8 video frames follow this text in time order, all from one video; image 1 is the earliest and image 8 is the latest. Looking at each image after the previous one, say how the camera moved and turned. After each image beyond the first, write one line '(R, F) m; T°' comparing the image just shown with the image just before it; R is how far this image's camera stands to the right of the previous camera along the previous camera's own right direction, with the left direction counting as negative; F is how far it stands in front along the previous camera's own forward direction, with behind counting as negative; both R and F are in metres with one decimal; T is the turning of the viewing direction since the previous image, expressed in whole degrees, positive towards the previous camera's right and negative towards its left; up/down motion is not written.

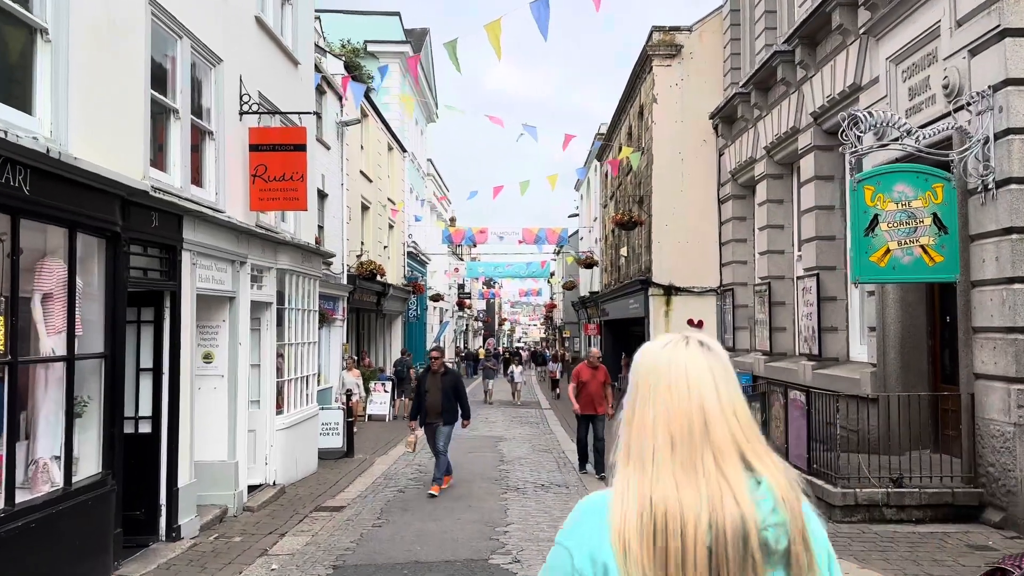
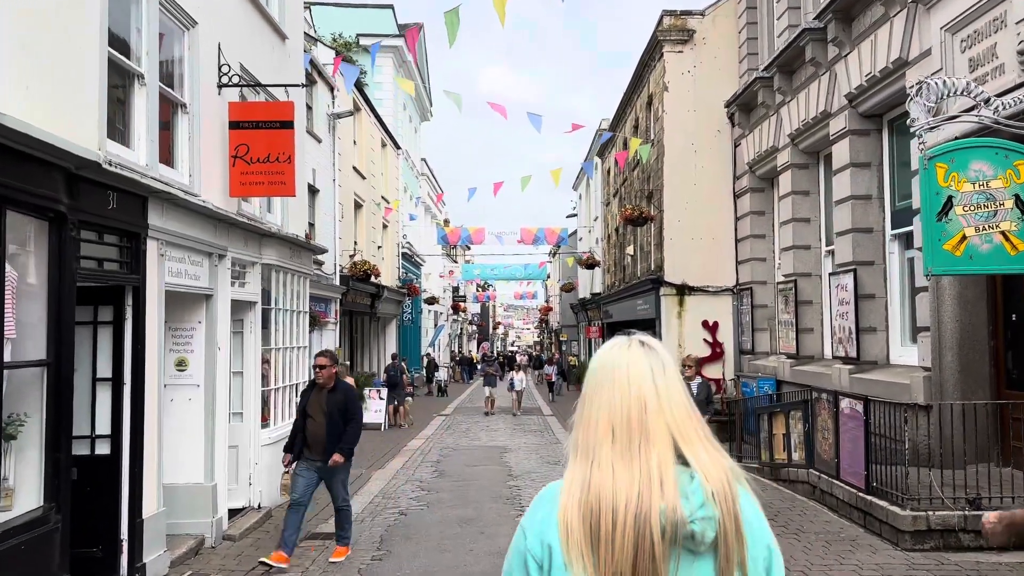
(-0.2, +1.0) m; +1°
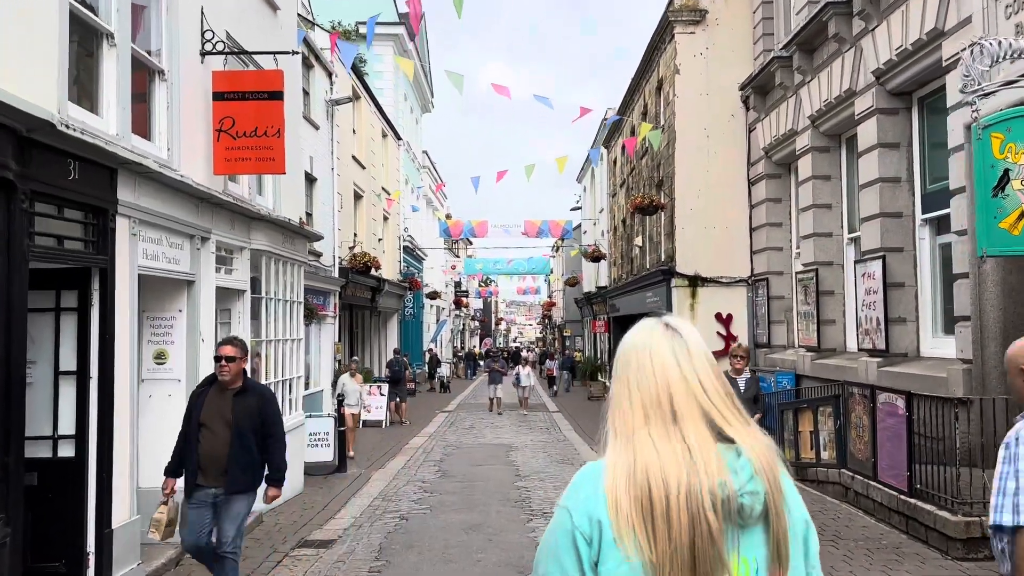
(-0.1, +0.6) m; 0°
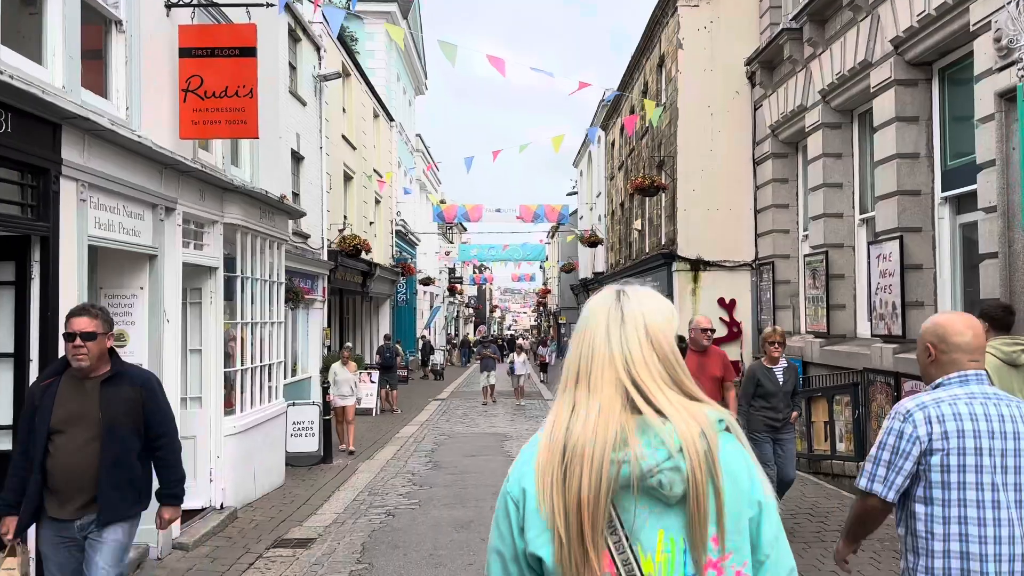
(0.0, +0.6) m; 0°
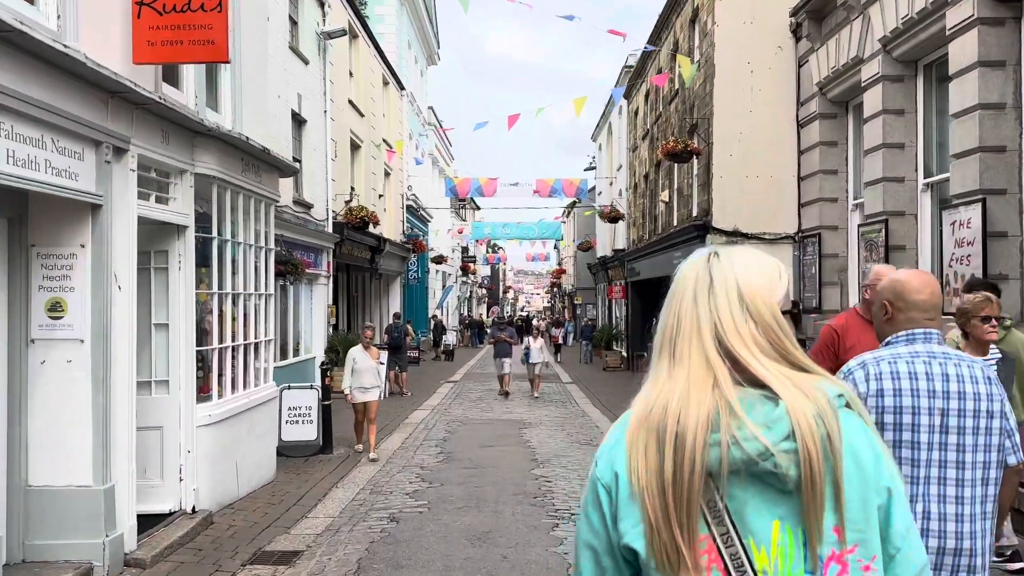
(-0.1, +1.2) m; -1°
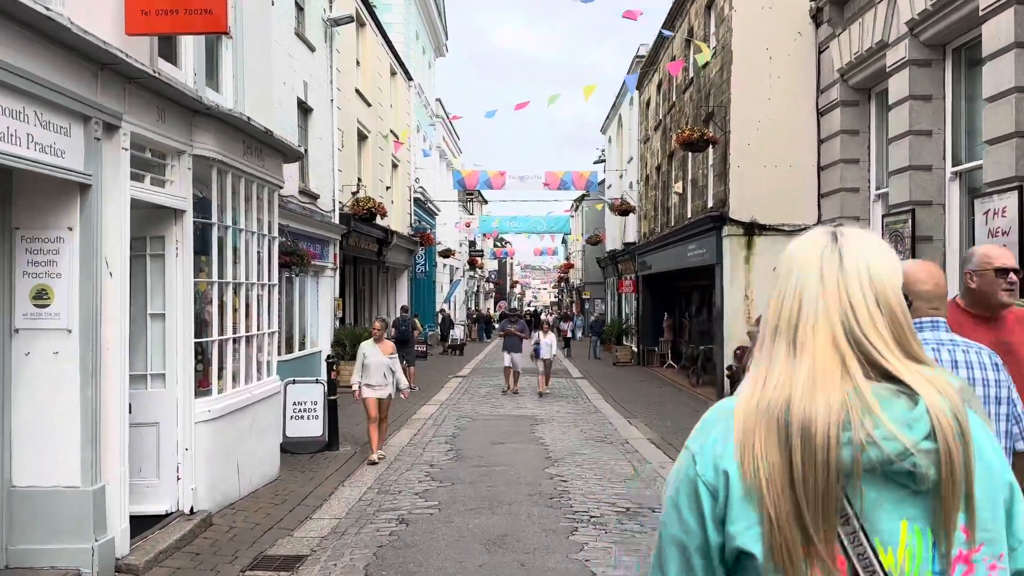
(-0.1, +0.3) m; 0°
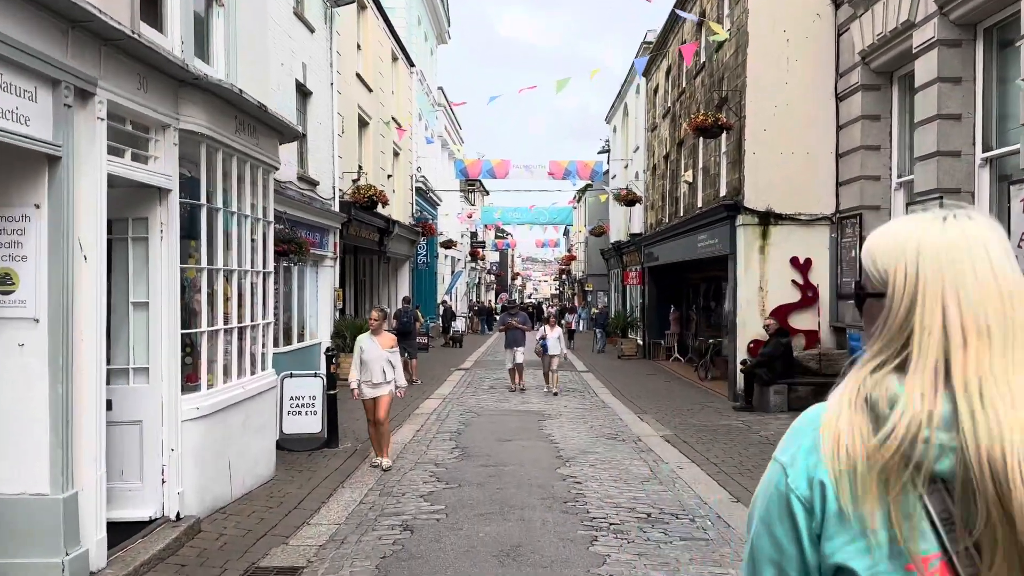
(-0.1, +0.5) m; 0°
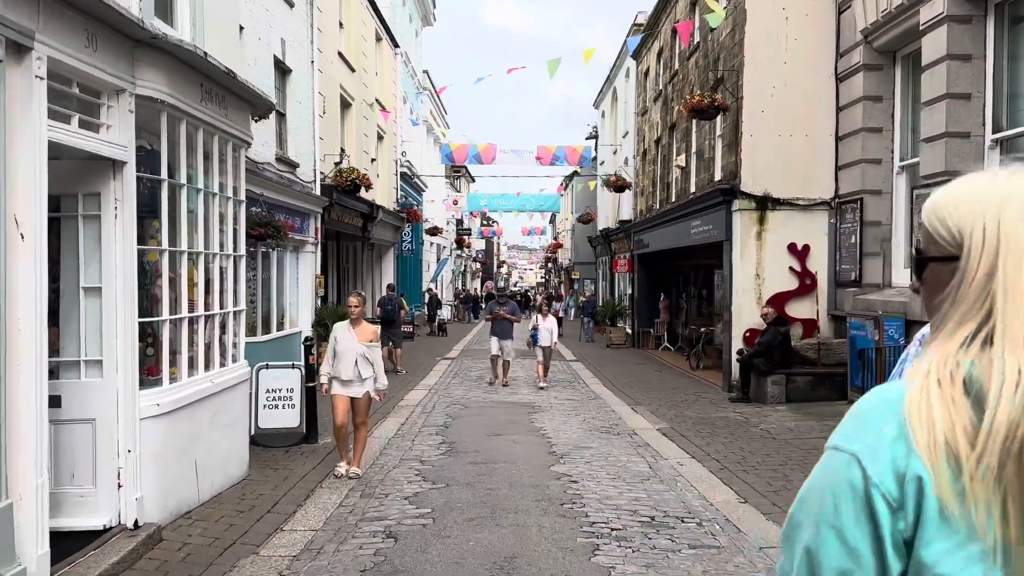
(0.0, +0.5) m; +1°
